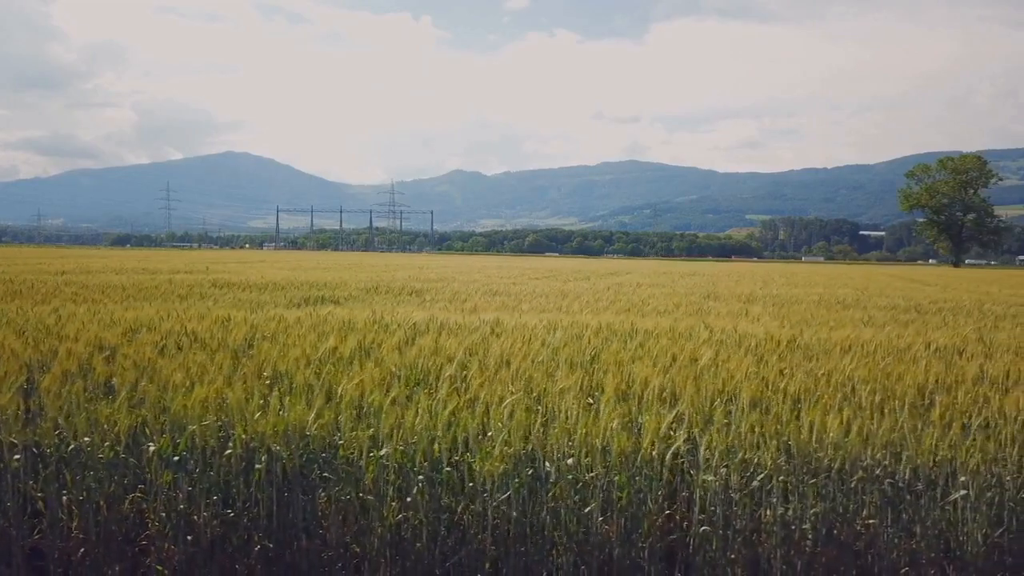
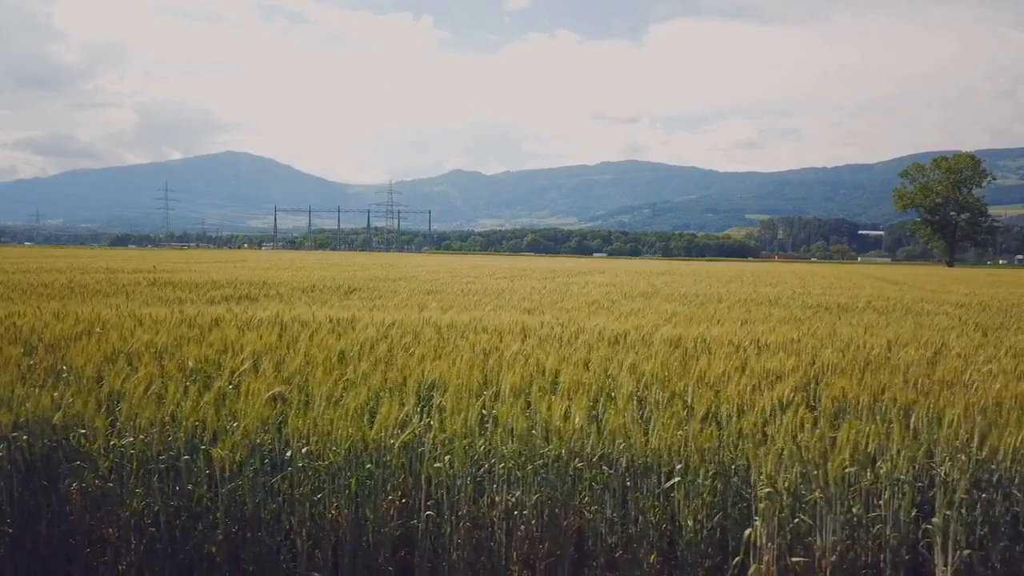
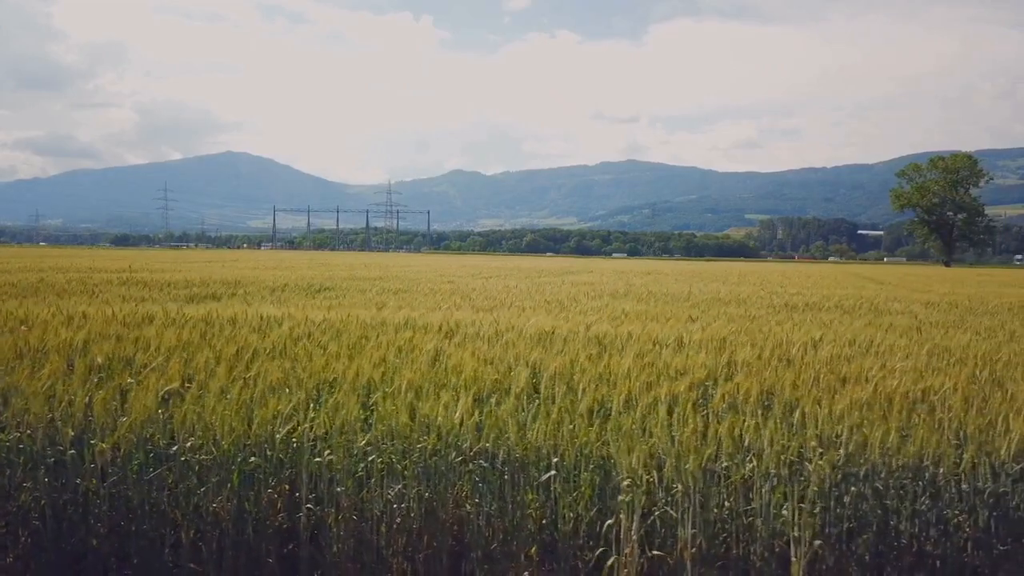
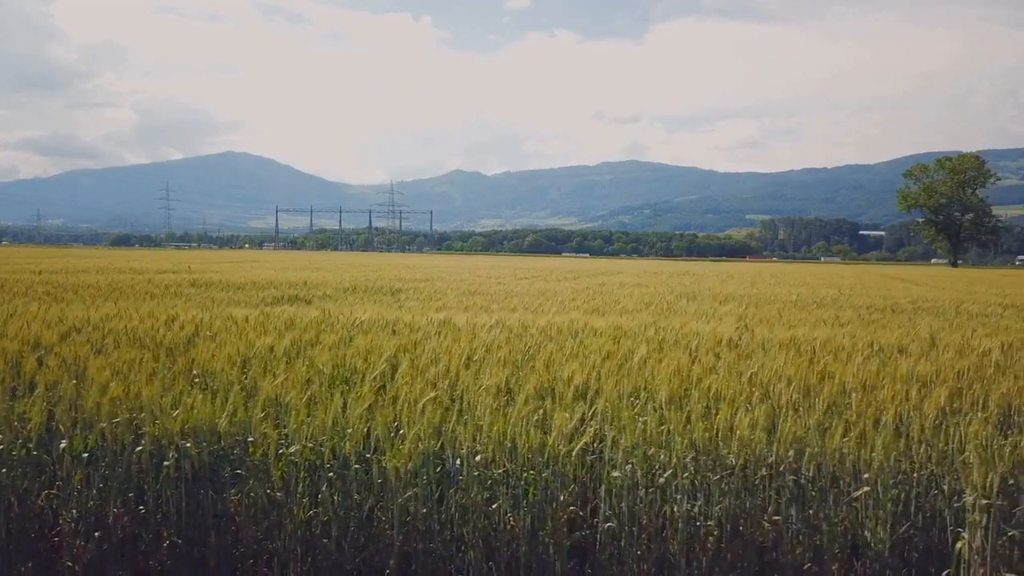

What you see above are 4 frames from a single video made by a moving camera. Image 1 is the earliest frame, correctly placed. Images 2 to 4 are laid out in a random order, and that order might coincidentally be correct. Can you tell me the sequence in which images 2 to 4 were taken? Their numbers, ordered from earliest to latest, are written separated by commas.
4, 2, 3
